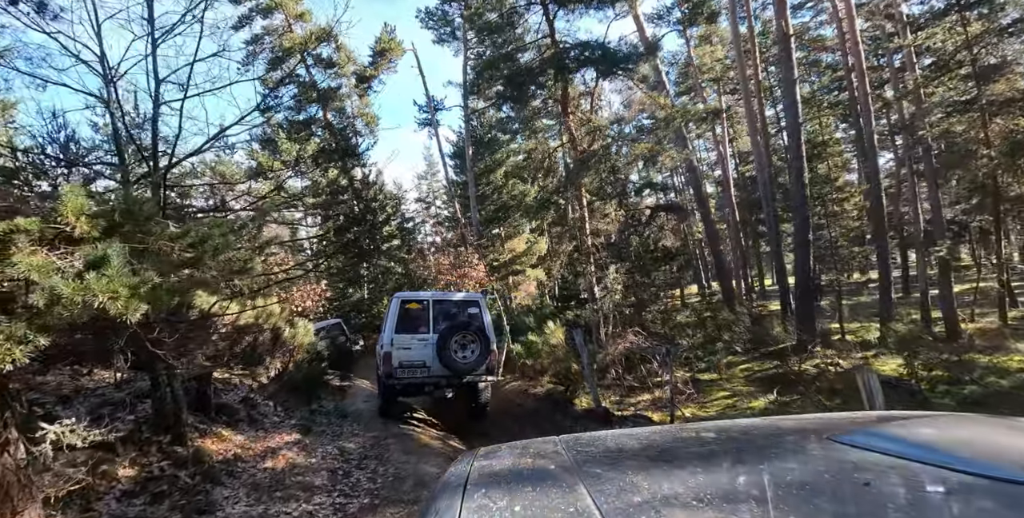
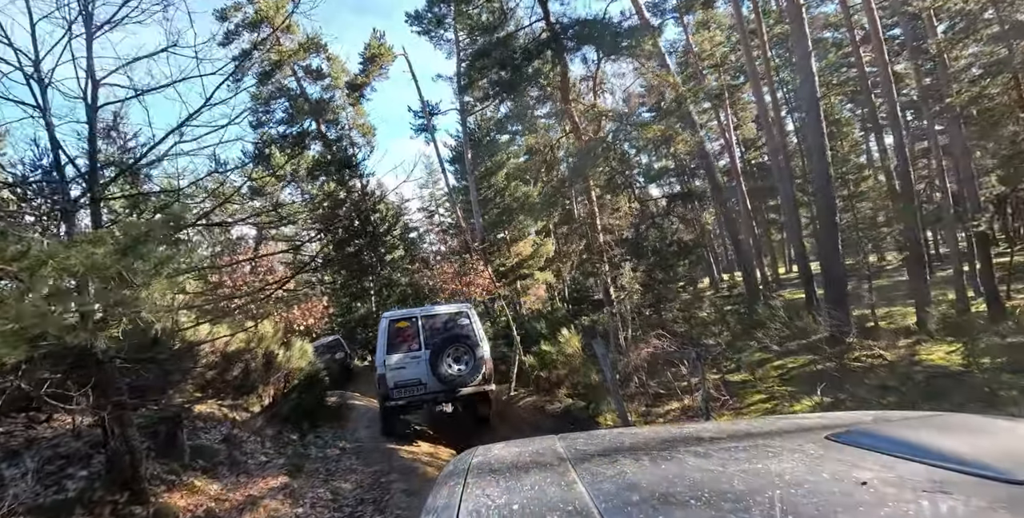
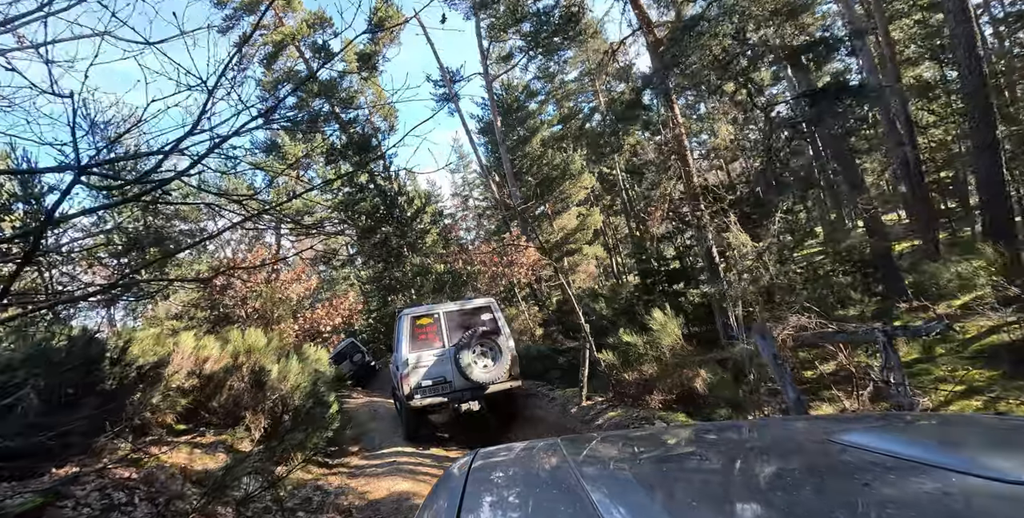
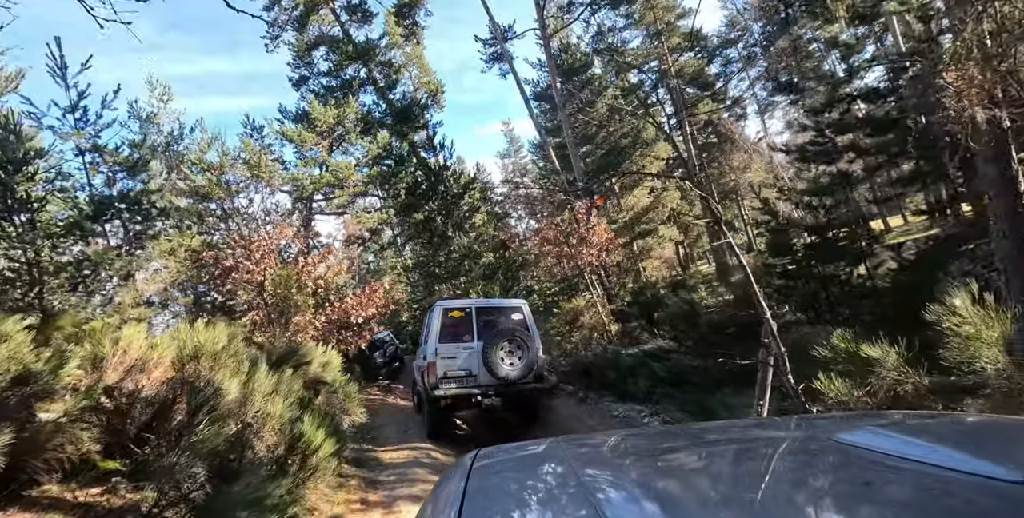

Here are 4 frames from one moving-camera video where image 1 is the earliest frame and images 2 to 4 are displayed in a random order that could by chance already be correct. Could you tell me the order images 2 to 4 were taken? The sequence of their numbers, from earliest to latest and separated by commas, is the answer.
2, 3, 4
